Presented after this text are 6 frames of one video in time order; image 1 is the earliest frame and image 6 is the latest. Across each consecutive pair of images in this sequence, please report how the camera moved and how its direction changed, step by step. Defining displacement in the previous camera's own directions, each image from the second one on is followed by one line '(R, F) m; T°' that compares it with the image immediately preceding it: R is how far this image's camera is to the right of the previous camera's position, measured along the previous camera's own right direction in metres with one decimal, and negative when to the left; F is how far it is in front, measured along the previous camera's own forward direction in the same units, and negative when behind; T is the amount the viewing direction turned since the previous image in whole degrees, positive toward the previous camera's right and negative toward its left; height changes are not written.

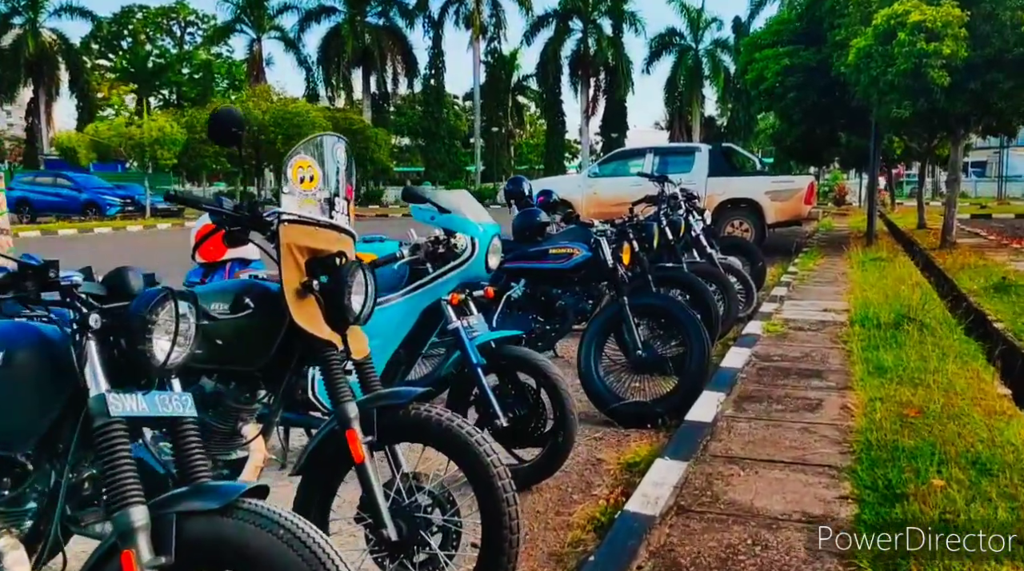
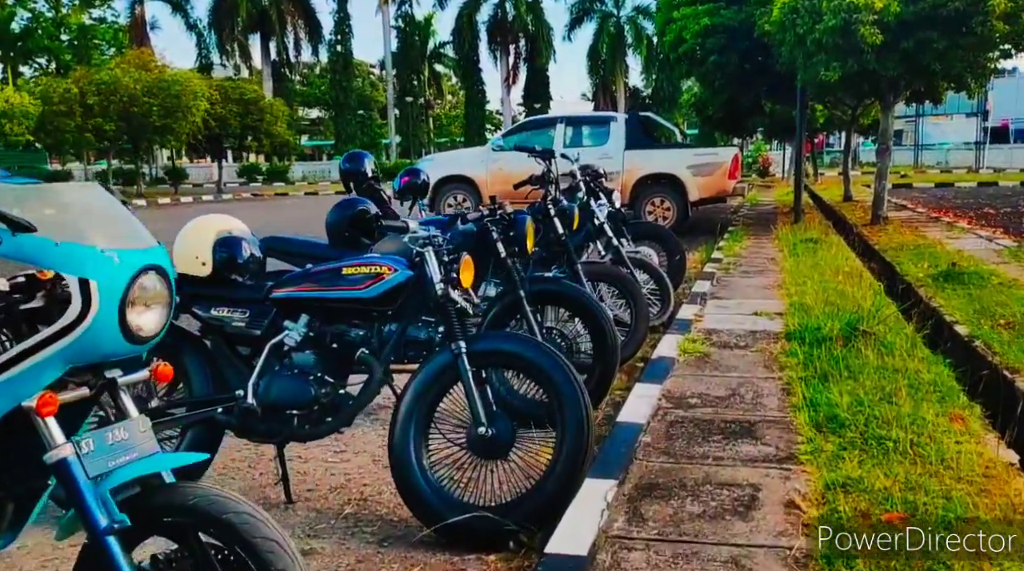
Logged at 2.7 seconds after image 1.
(+0.5, +1.8) m; +5°
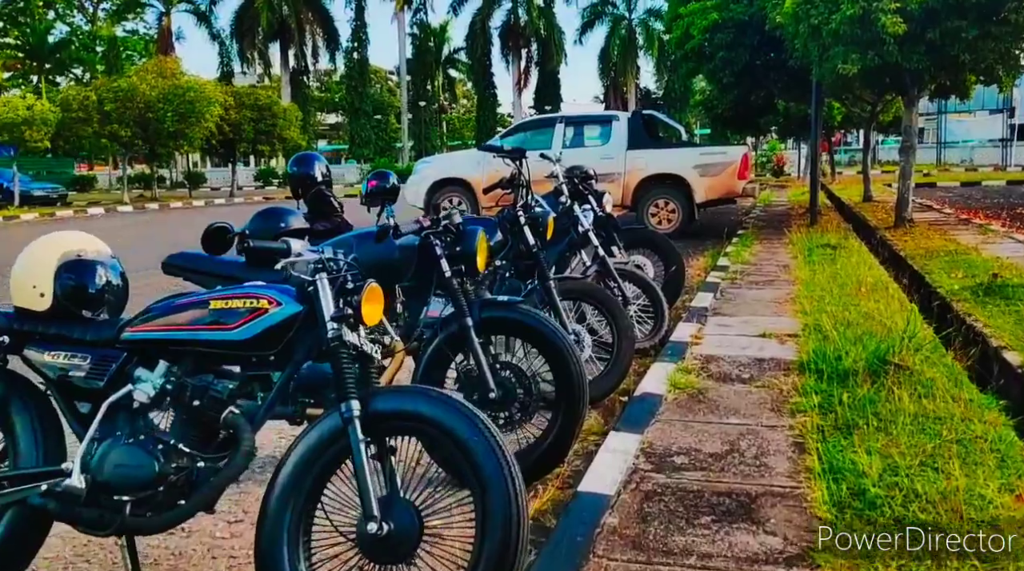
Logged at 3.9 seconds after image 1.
(+0.3, +0.8) m; -1°
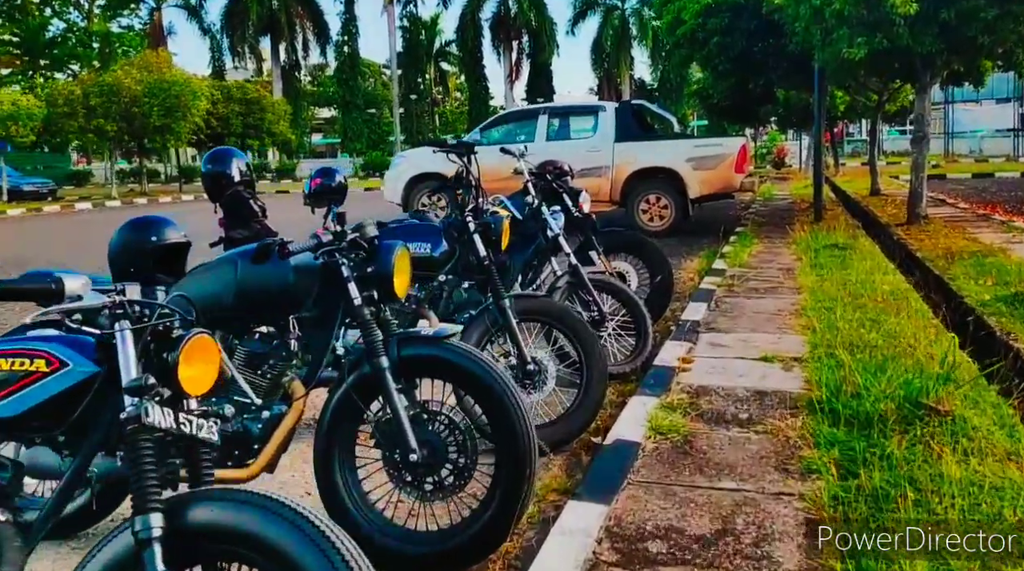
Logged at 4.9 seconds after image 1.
(+0.2, +0.8) m; 0°
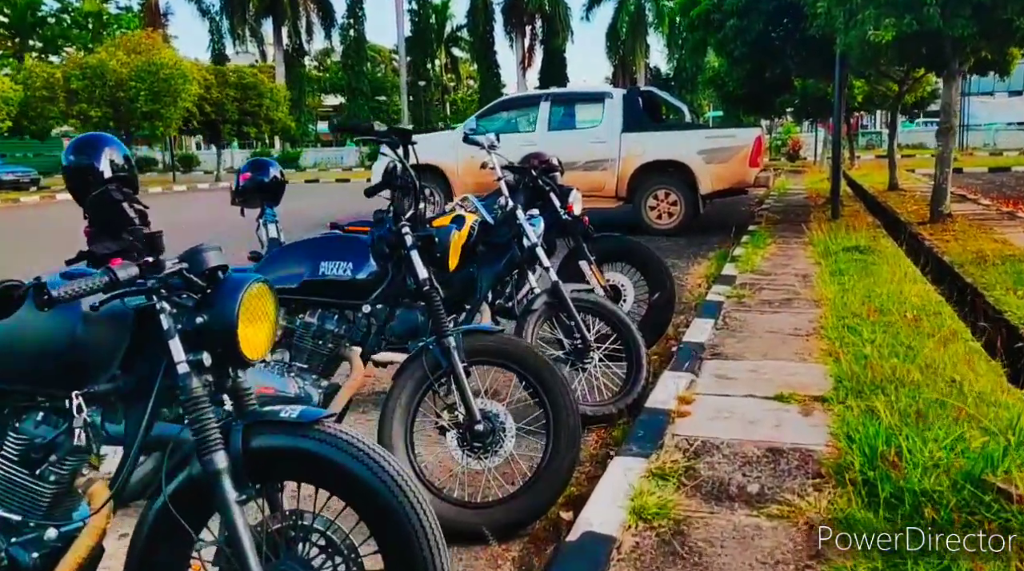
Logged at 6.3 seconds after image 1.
(+0.2, +0.9) m; -1°
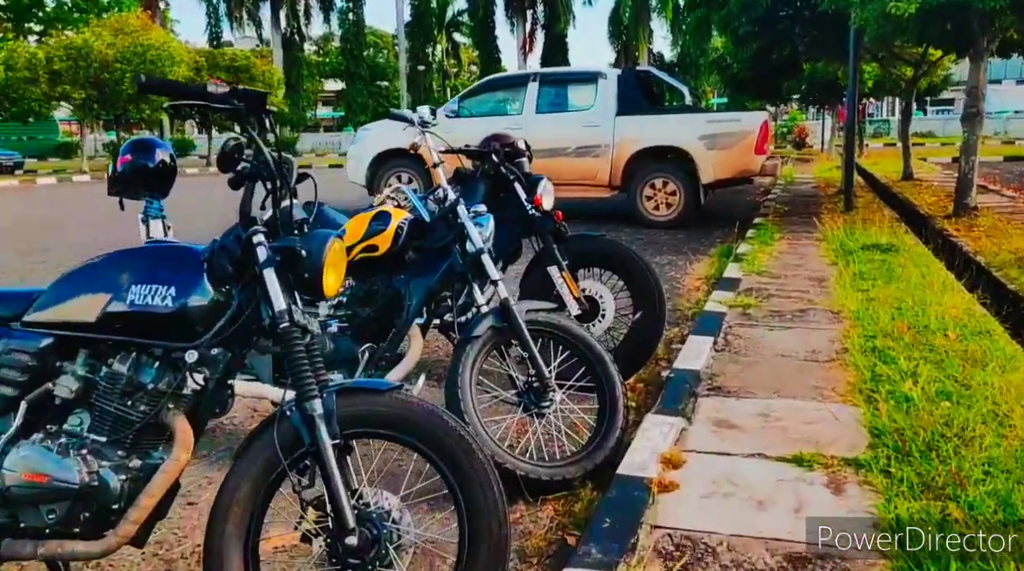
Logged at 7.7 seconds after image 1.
(+0.2, +1.0) m; 0°
